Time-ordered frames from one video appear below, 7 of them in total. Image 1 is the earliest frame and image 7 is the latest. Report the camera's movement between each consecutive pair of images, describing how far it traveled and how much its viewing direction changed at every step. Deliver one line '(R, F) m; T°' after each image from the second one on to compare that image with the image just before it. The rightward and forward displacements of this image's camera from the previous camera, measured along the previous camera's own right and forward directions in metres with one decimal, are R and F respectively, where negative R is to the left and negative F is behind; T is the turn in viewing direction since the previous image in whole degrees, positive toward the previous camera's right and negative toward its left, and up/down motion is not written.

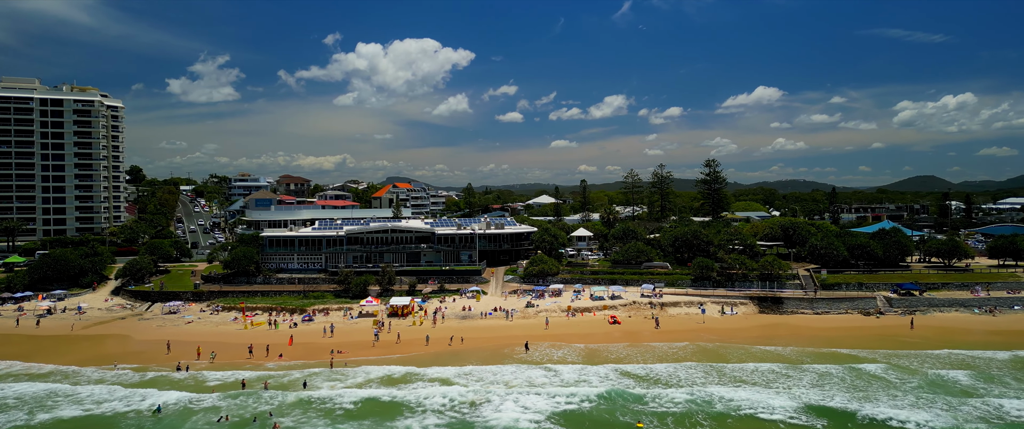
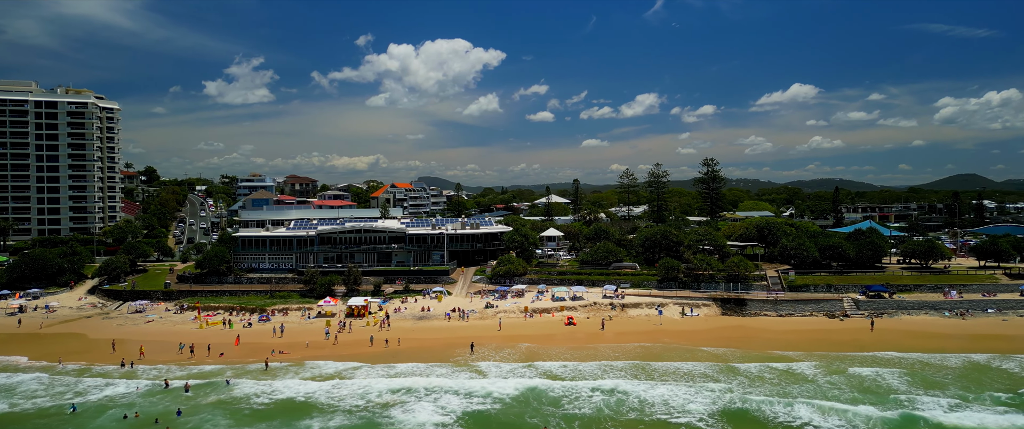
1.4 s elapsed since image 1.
(+4.2, +0.3) m; -2°
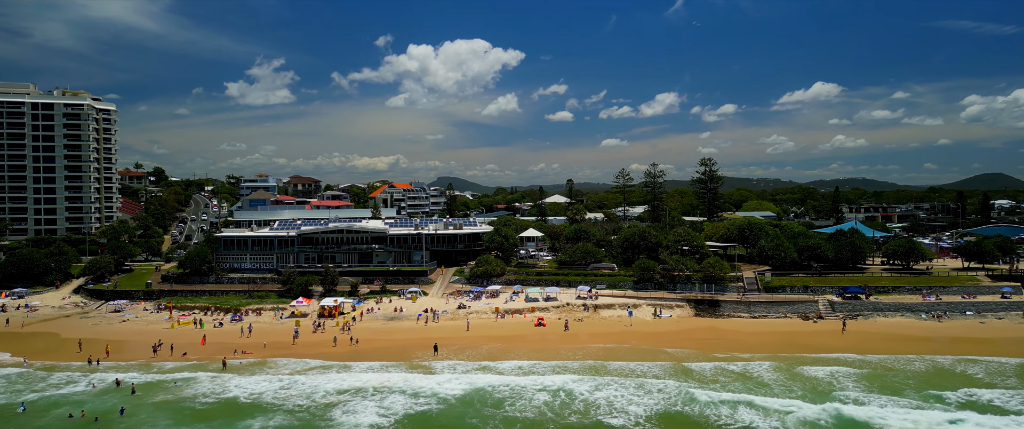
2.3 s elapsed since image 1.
(+2.7, +0.1) m; -1°
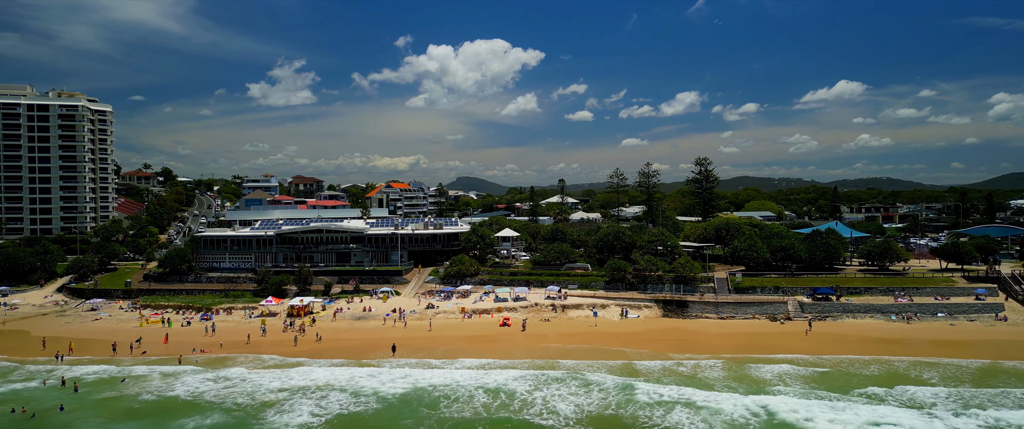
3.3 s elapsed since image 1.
(+3.0, 0.0) m; -1°
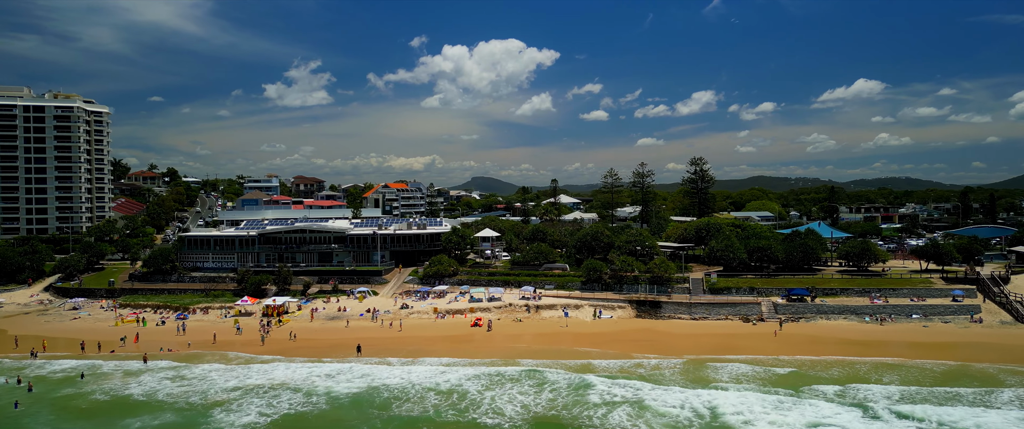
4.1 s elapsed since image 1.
(+2.4, 0.0) m; -1°
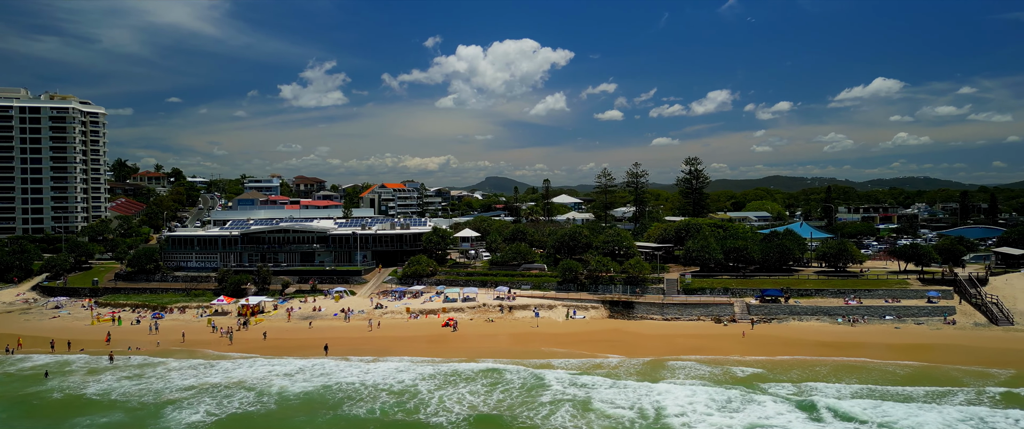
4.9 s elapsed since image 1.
(+2.4, 0.0) m; -1°
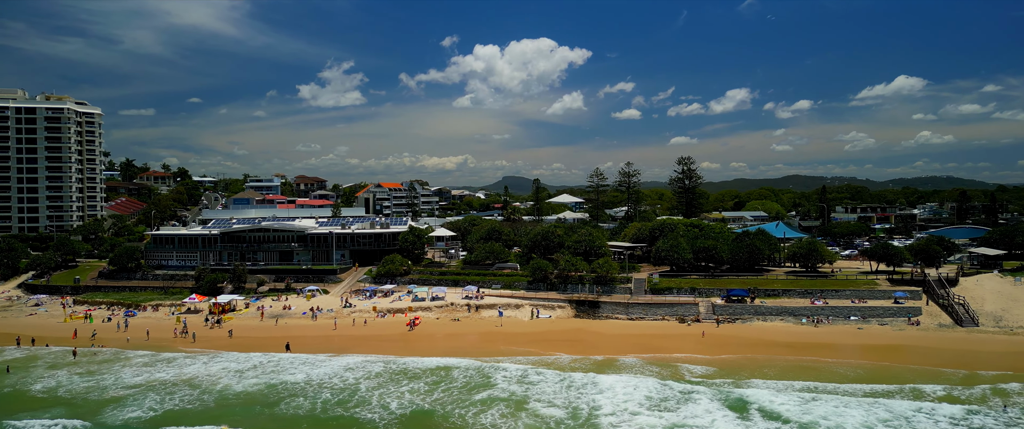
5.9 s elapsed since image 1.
(+2.9, -0.1) m; -1°
